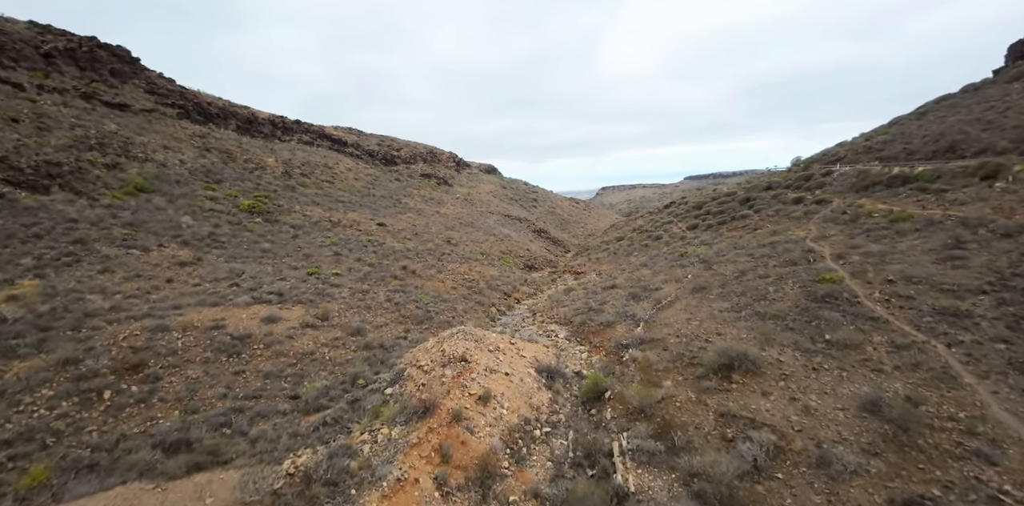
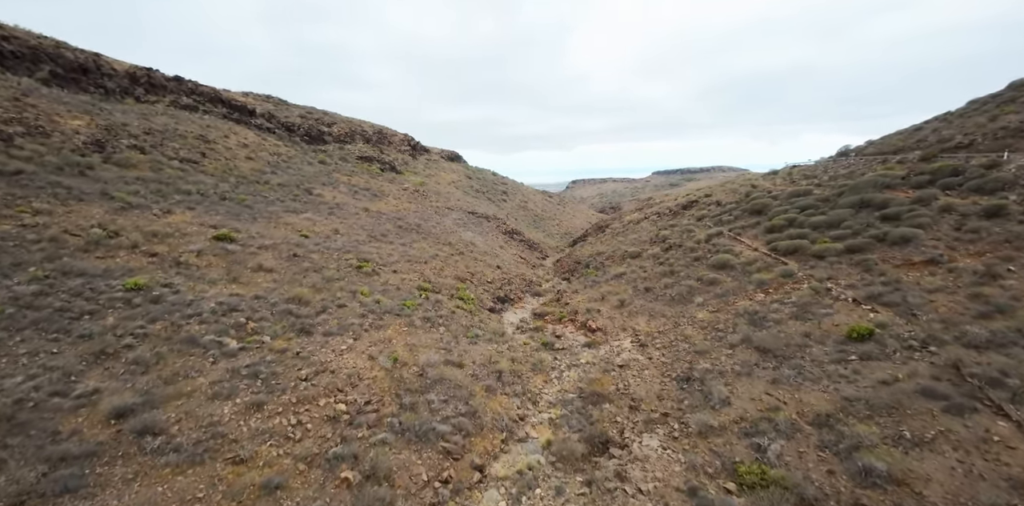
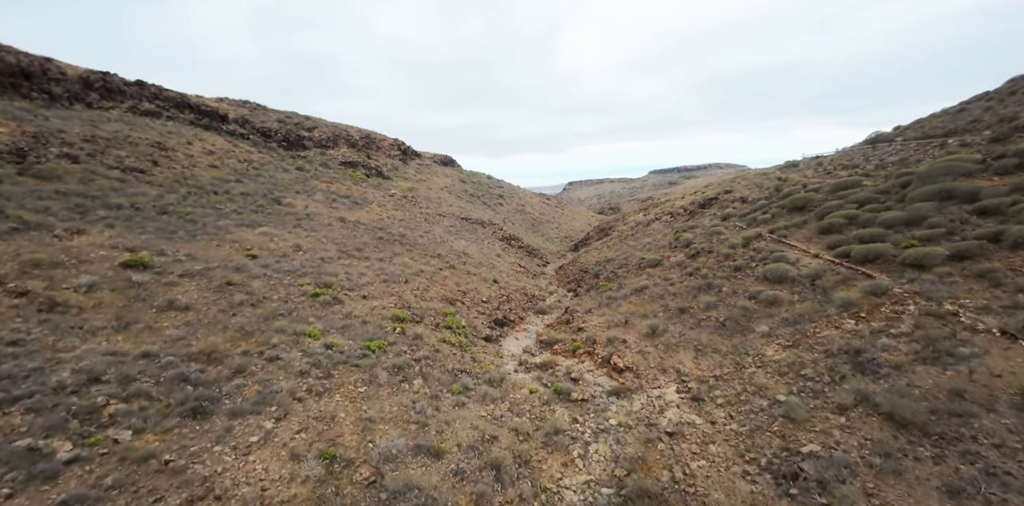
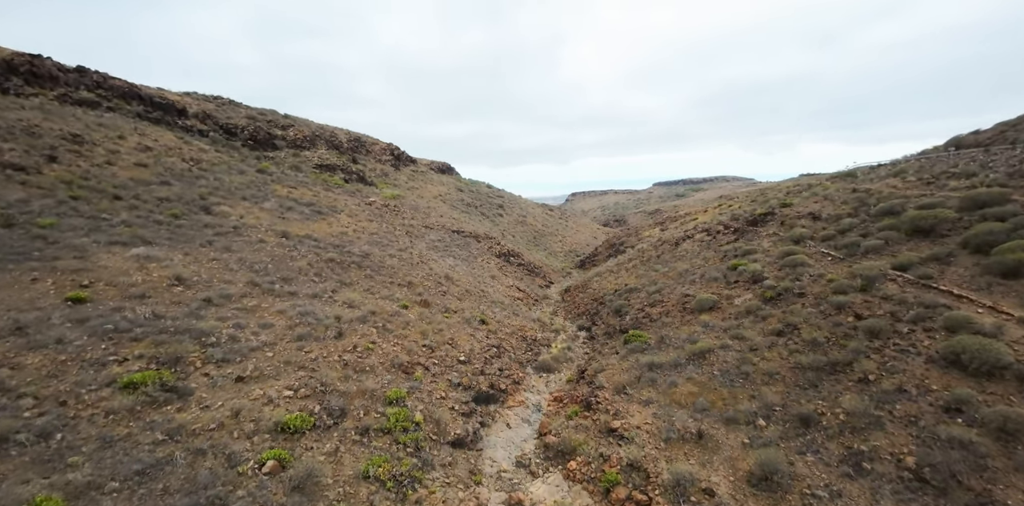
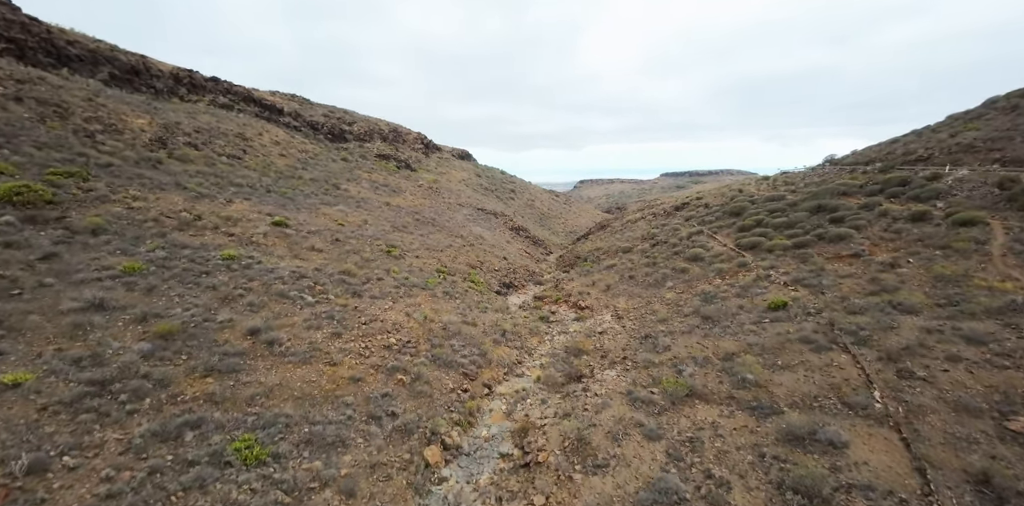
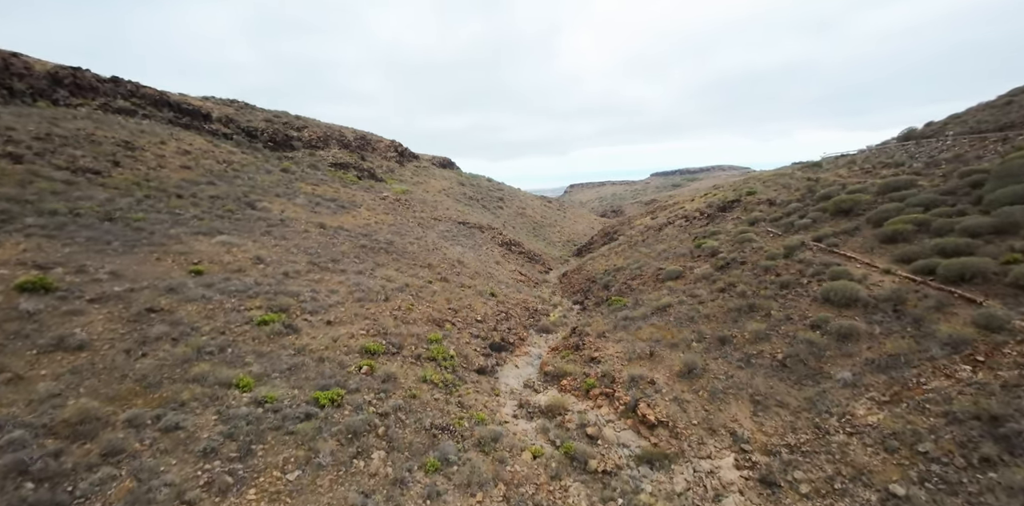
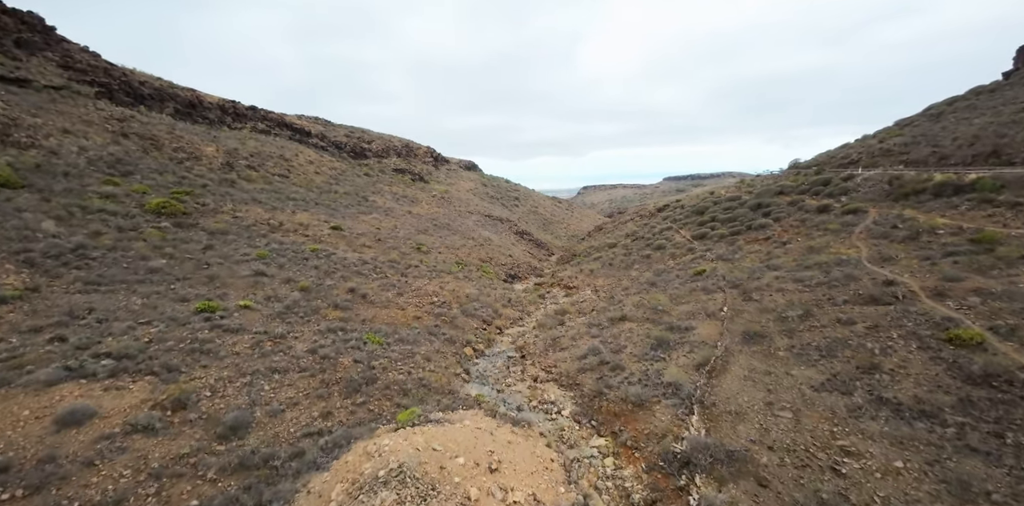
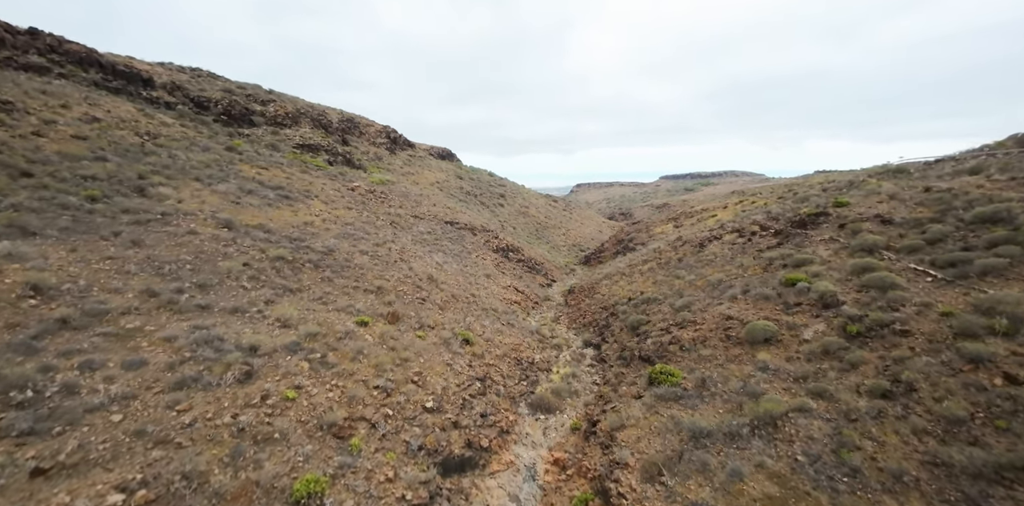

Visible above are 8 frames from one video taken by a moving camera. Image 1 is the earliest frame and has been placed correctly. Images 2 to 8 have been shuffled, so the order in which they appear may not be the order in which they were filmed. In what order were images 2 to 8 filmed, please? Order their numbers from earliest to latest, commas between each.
7, 5, 2, 3, 6, 4, 8
